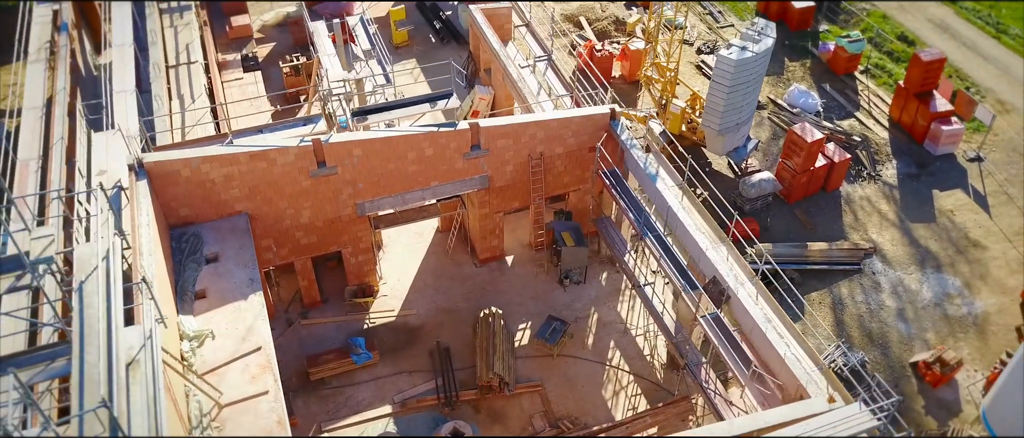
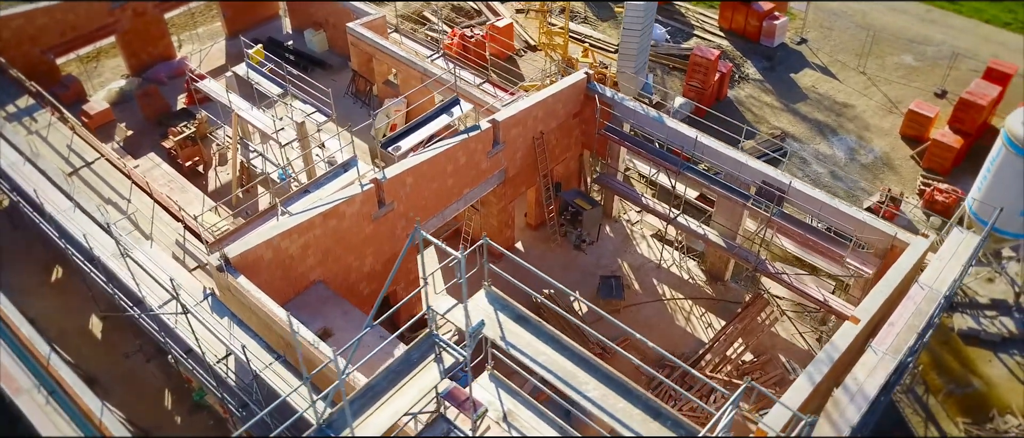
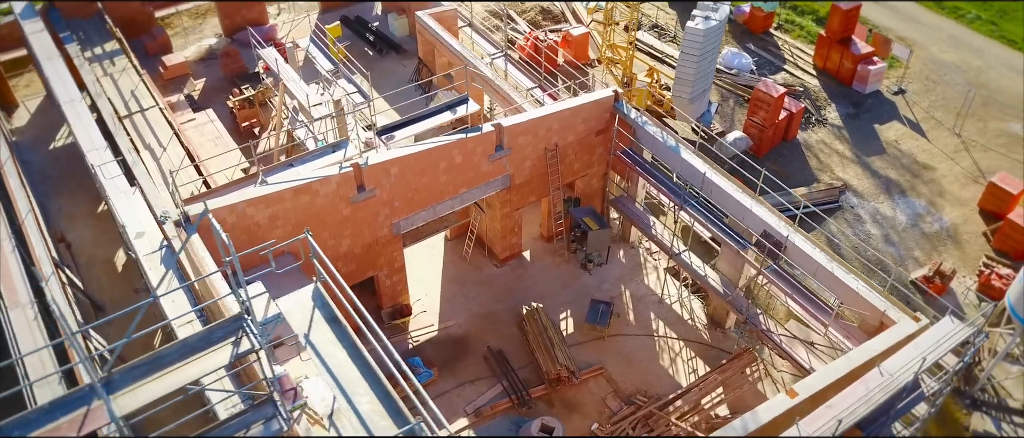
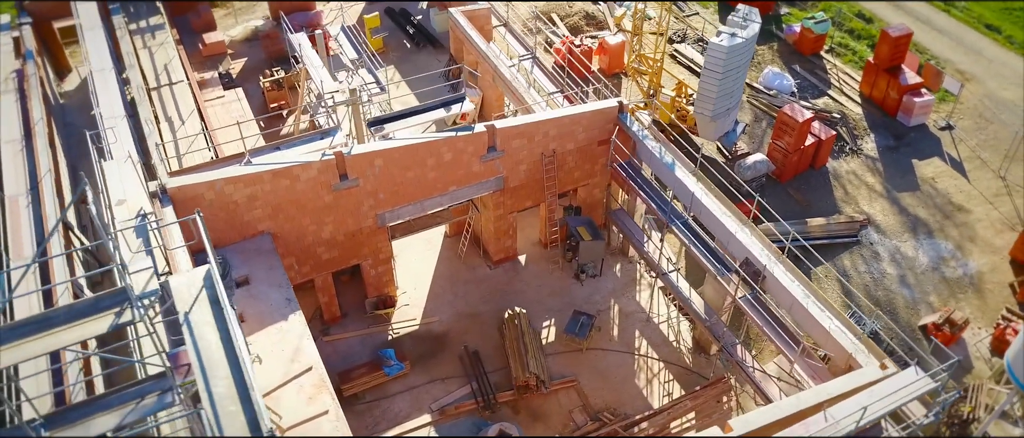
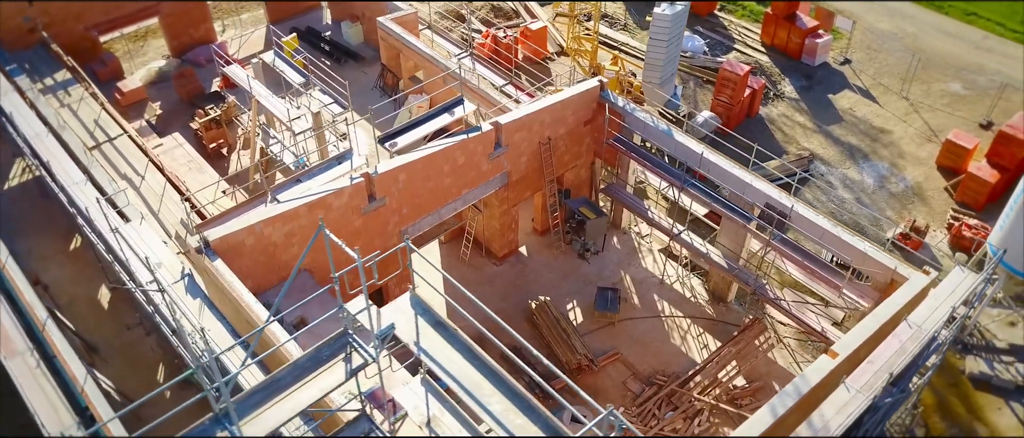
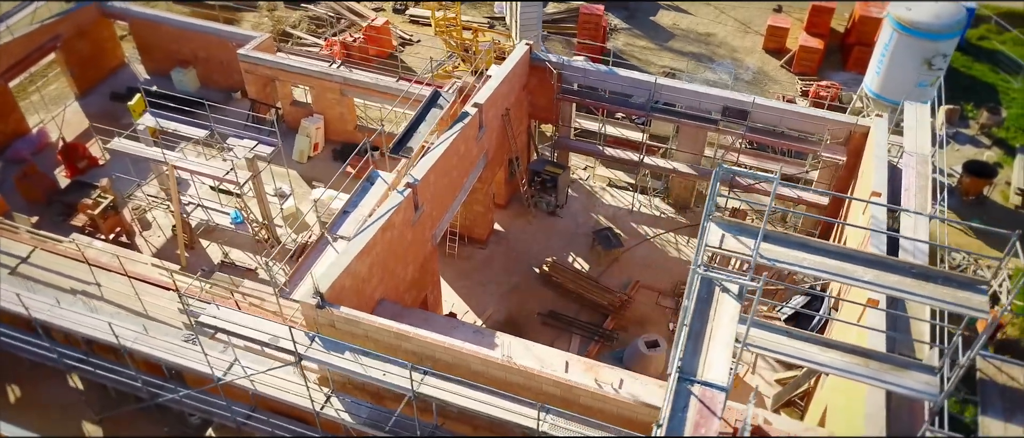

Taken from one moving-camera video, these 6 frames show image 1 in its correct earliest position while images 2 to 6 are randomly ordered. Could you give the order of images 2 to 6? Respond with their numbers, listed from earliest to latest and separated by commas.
4, 3, 5, 2, 6
